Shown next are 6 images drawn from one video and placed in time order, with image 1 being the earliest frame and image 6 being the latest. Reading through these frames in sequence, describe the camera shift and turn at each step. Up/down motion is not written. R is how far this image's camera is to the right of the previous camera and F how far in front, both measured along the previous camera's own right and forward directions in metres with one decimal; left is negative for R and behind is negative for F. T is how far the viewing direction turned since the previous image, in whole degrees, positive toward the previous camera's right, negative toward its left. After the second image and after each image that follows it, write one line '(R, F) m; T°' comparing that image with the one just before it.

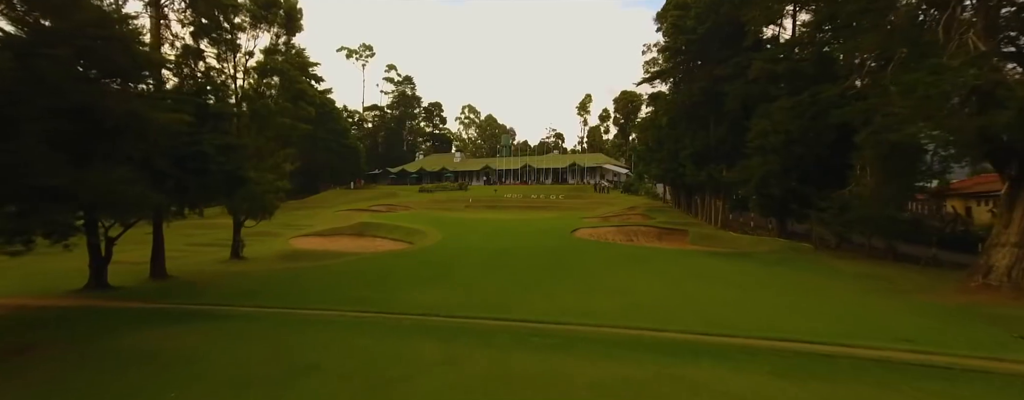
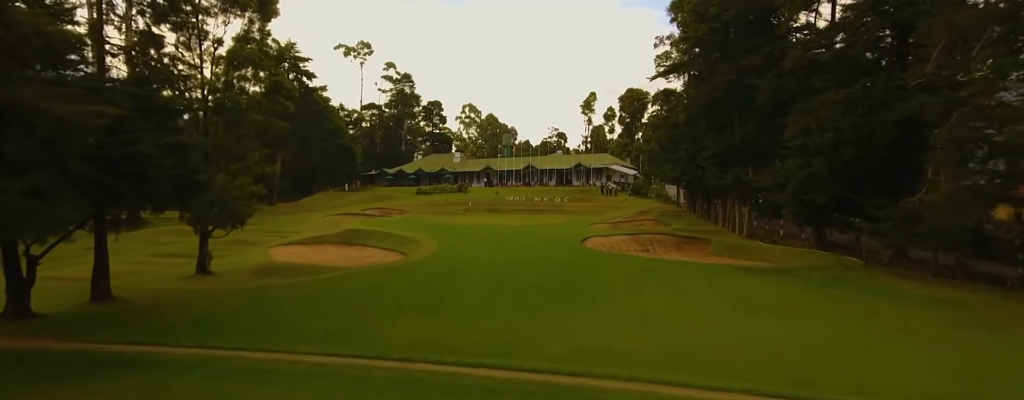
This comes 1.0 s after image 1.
(-0.1, +2.8) m; 0°
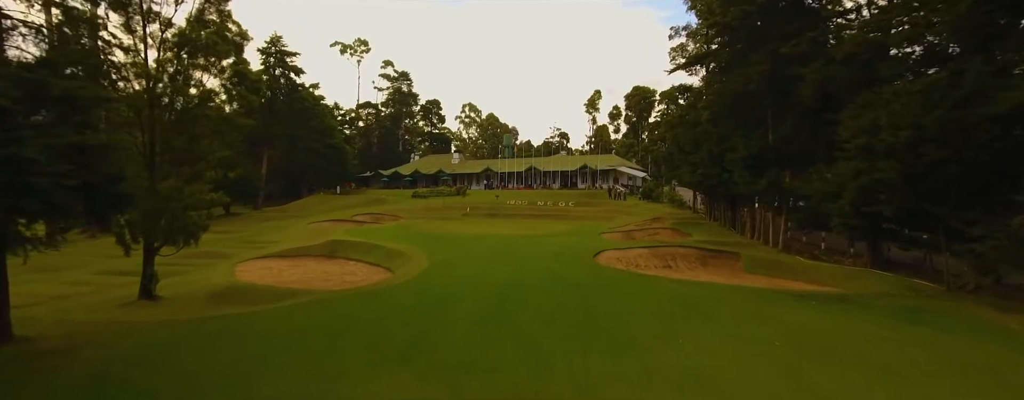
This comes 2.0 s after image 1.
(-0.1, +3.3) m; 0°
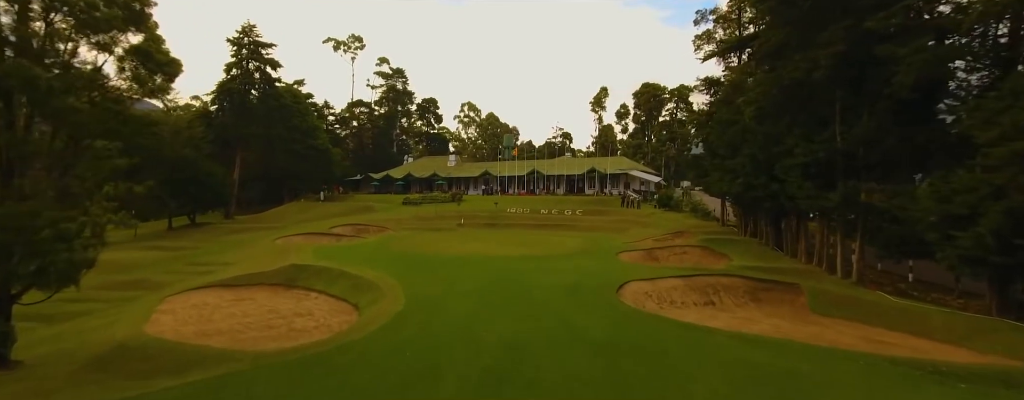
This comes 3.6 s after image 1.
(0.0, +5.1) m; 0°
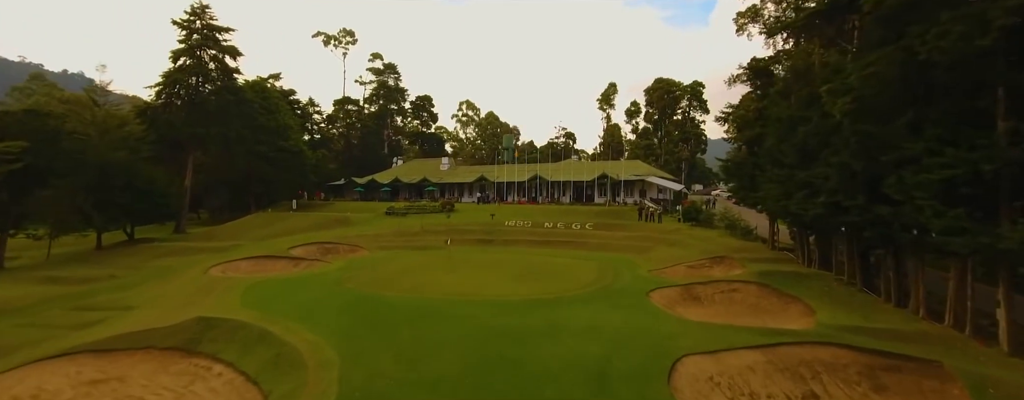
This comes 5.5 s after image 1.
(+0.2, +6.6) m; 0°
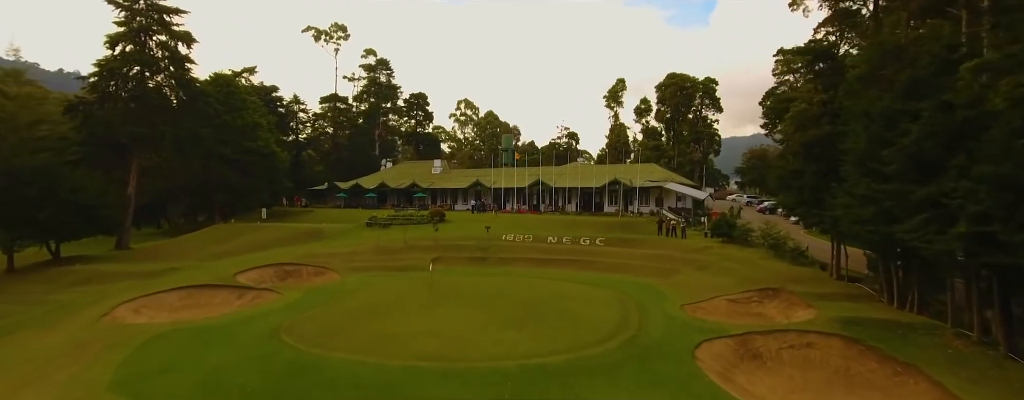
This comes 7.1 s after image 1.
(+0.2, +5.6) m; 0°
